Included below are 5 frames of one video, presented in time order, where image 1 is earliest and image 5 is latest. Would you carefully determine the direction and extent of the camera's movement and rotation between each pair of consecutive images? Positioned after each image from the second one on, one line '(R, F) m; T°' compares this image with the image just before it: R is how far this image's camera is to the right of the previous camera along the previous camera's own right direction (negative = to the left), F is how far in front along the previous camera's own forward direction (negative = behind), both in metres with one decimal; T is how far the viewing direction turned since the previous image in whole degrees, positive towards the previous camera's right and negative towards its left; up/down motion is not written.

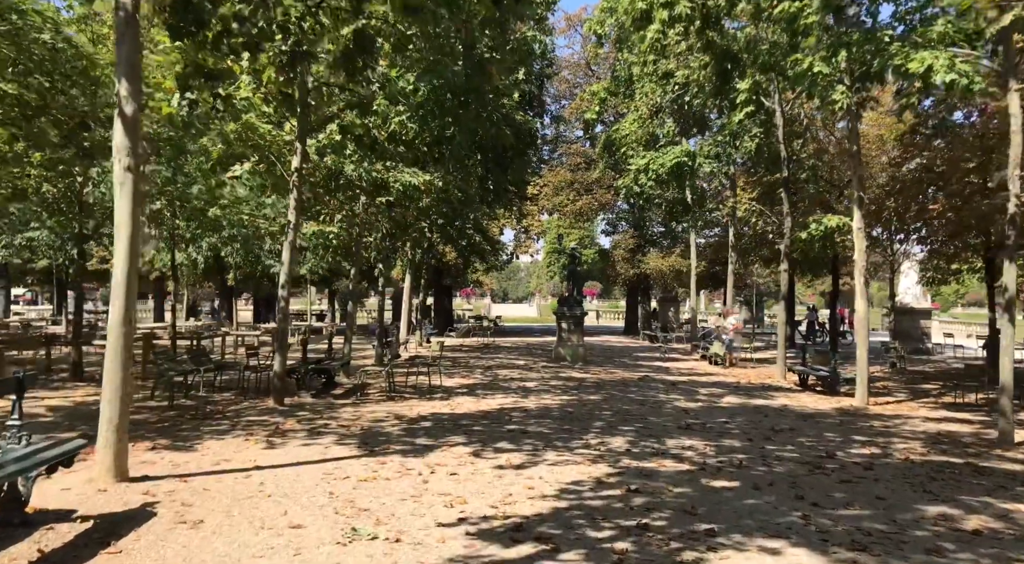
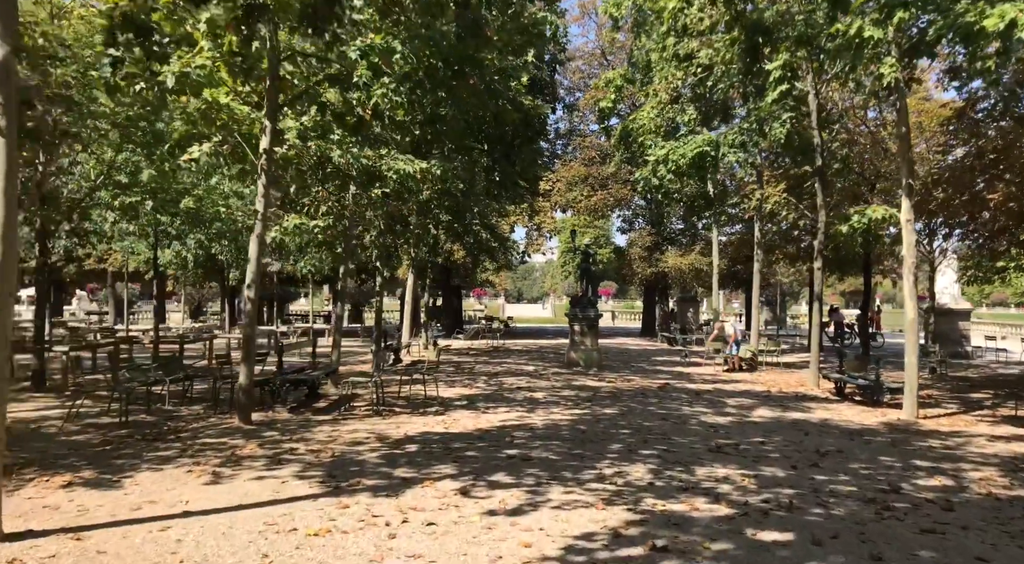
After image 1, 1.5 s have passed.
(+0.1, +1.2) m; -1°
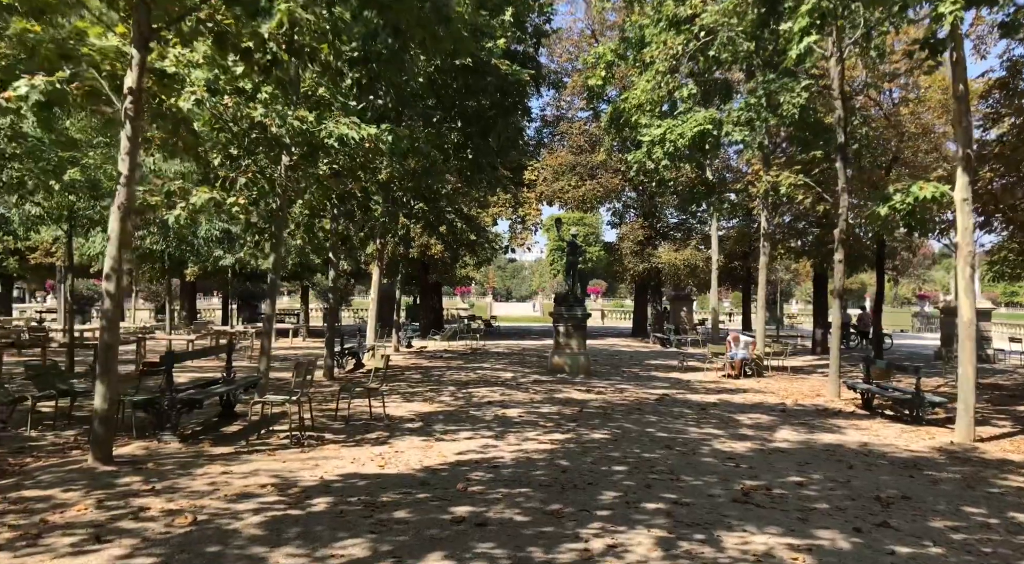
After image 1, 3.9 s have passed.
(+0.3, +2.0) m; +1°
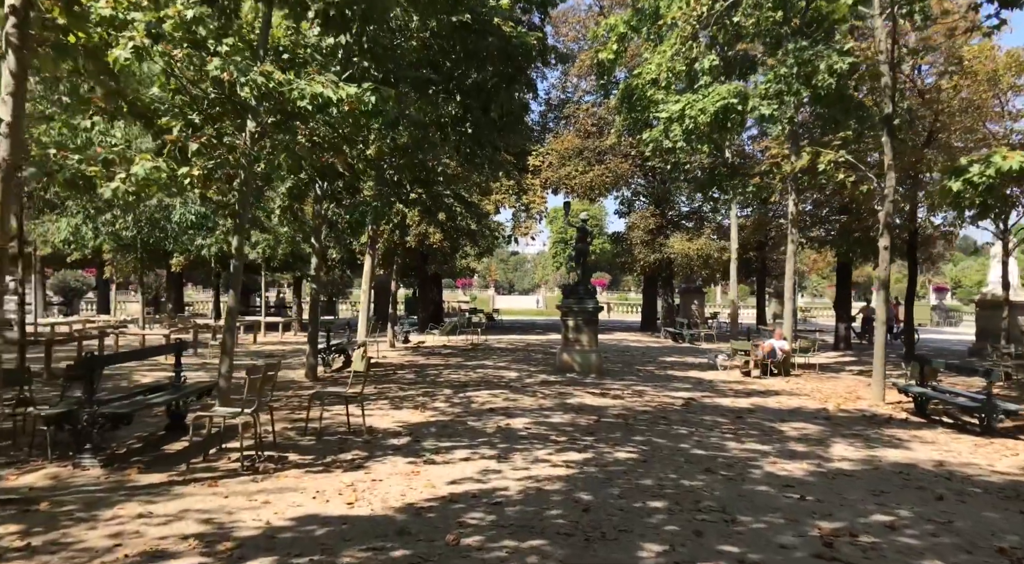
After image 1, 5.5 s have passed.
(0.0, +1.4) m; 0°
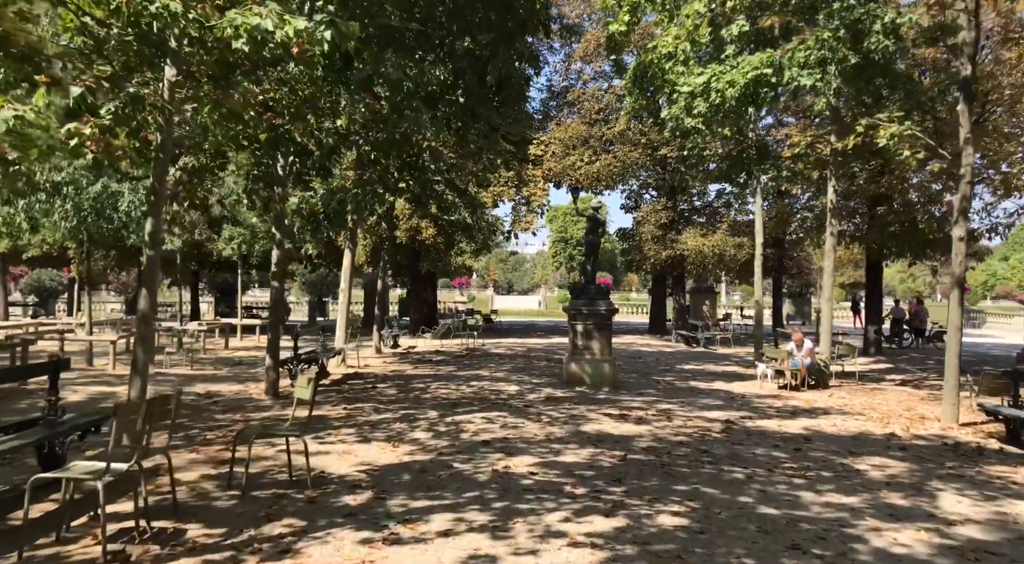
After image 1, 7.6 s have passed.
(0.0, +1.9) m; 0°
